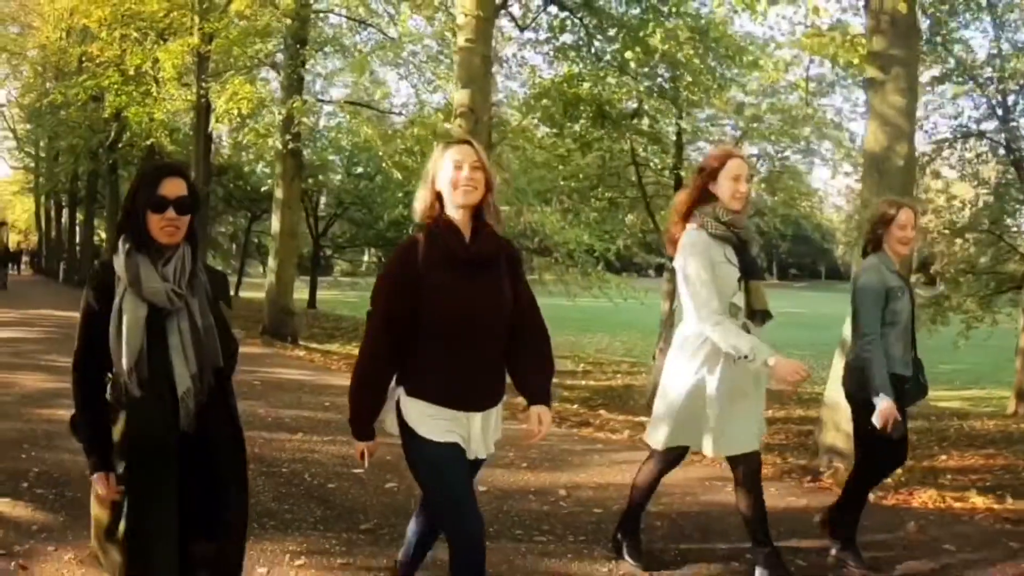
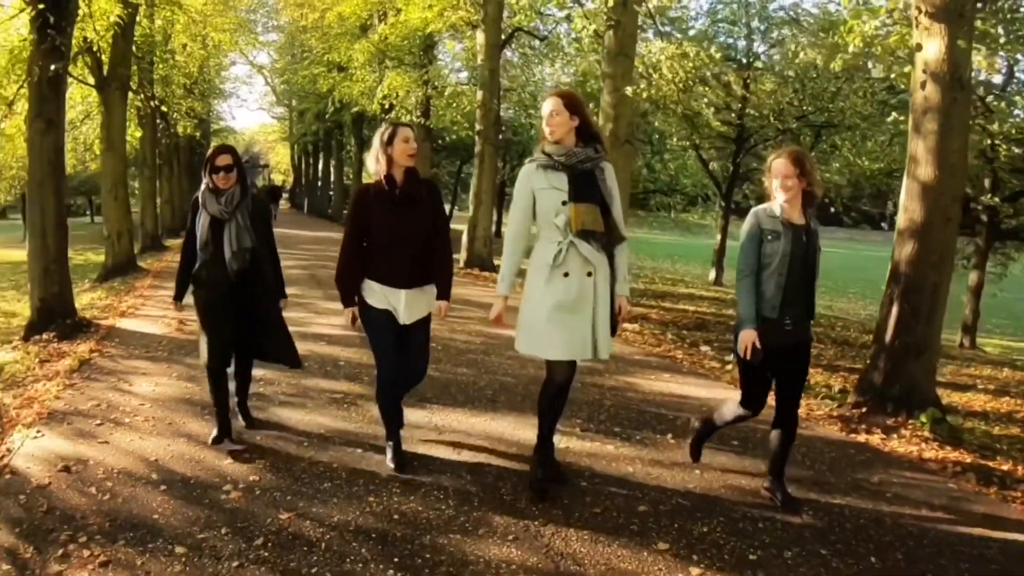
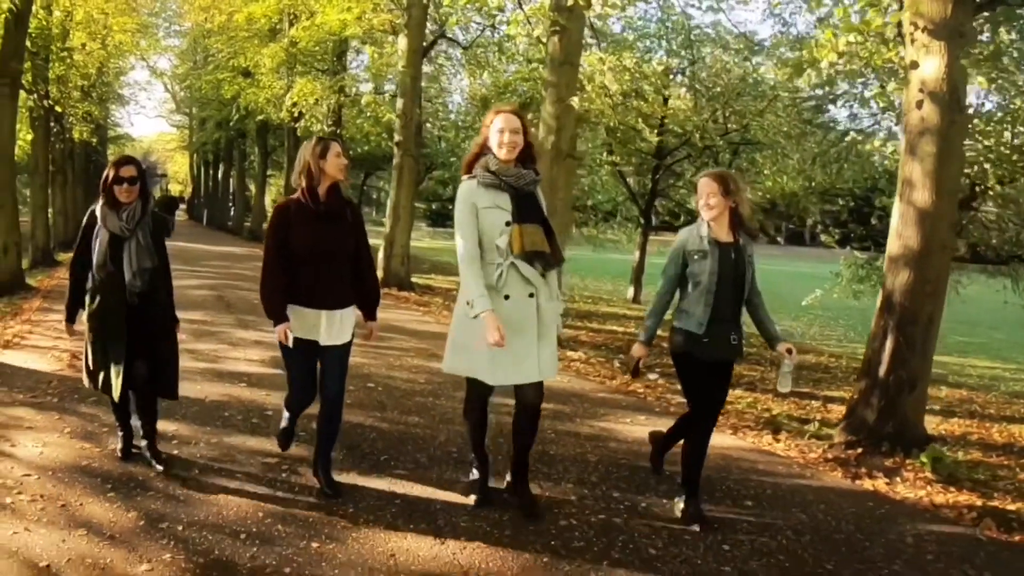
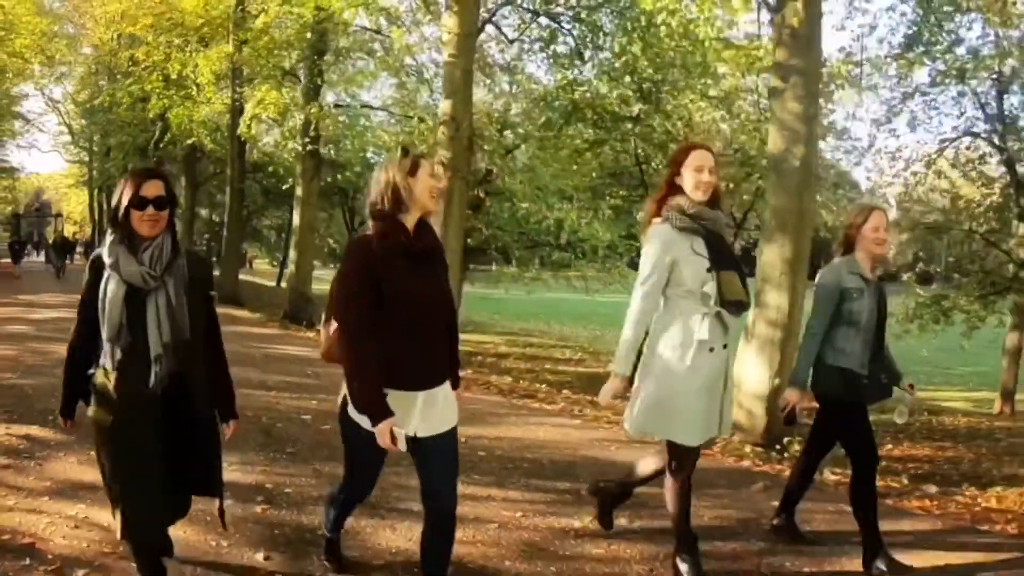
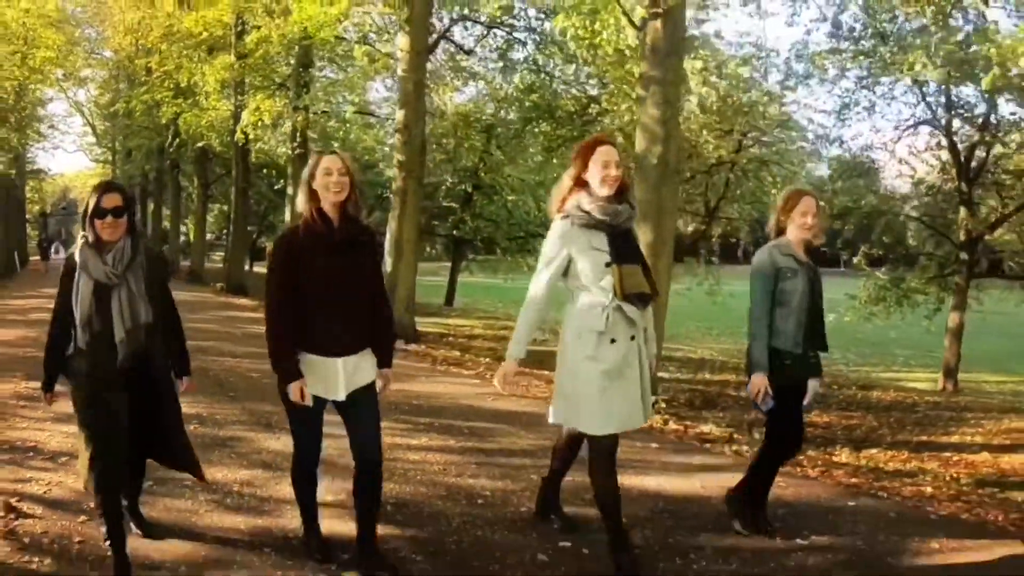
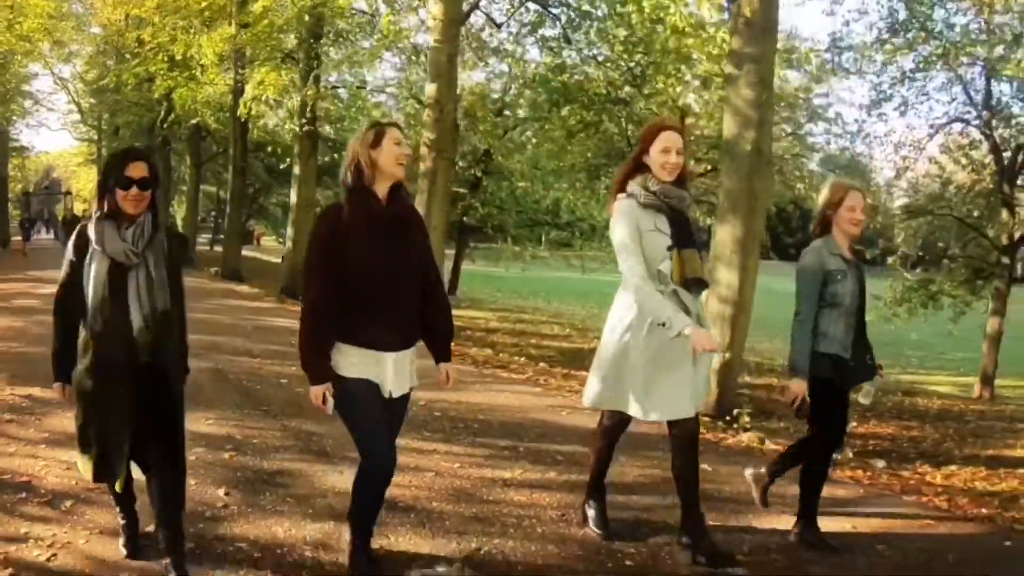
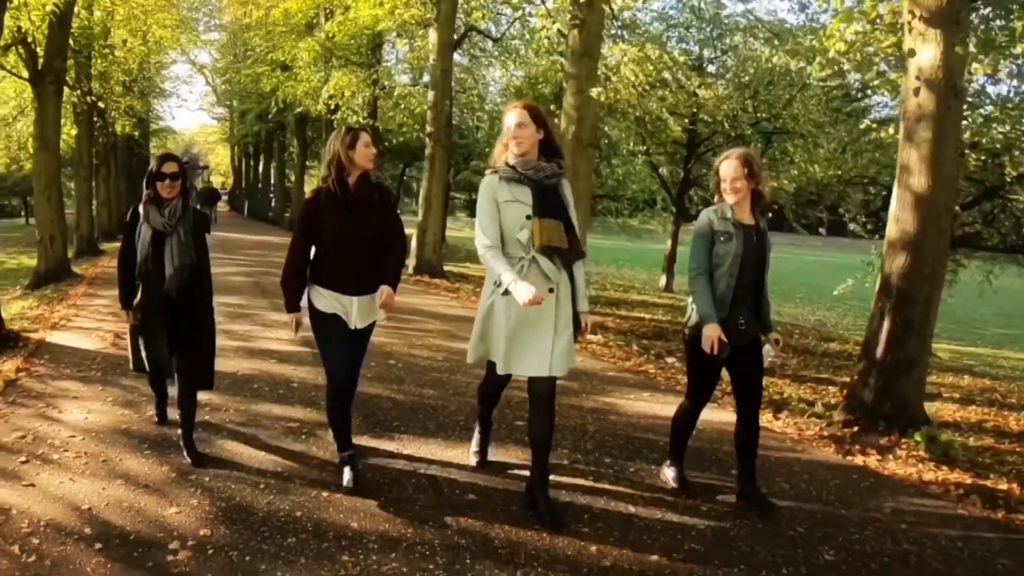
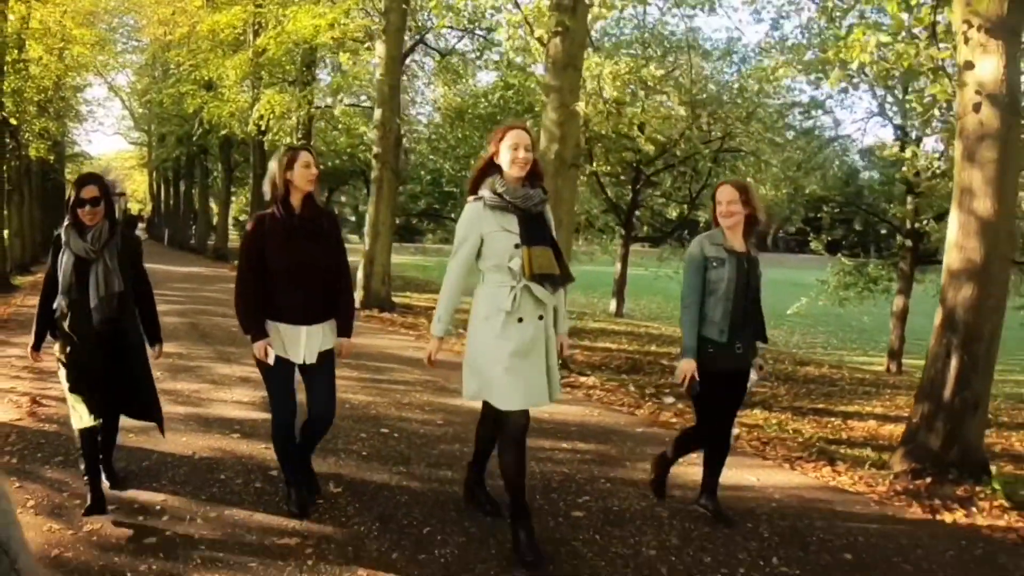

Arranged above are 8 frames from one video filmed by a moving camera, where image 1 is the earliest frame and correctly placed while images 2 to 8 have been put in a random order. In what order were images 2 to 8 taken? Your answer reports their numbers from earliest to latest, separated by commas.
4, 6, 5, 8, 3, 7, 2
